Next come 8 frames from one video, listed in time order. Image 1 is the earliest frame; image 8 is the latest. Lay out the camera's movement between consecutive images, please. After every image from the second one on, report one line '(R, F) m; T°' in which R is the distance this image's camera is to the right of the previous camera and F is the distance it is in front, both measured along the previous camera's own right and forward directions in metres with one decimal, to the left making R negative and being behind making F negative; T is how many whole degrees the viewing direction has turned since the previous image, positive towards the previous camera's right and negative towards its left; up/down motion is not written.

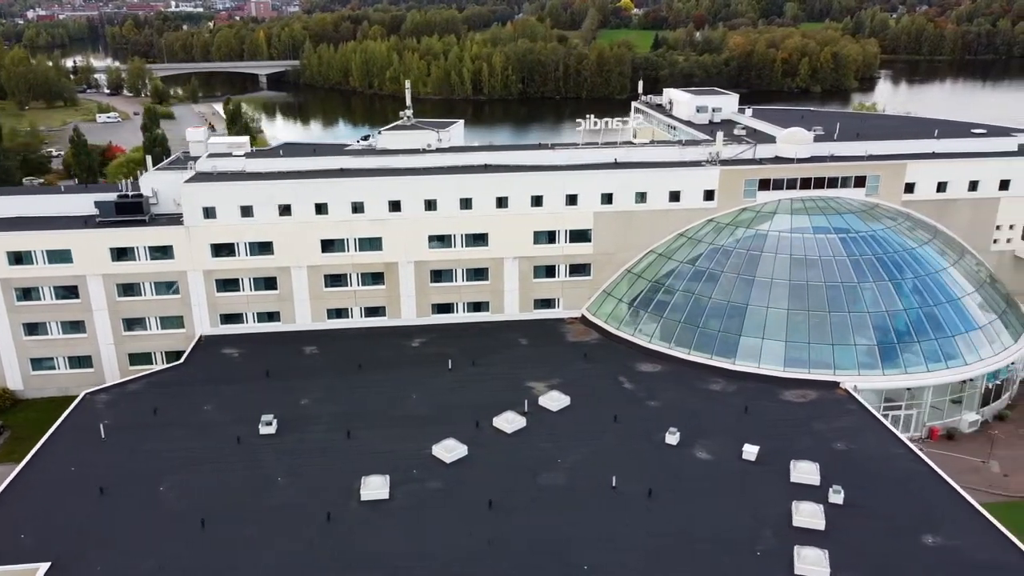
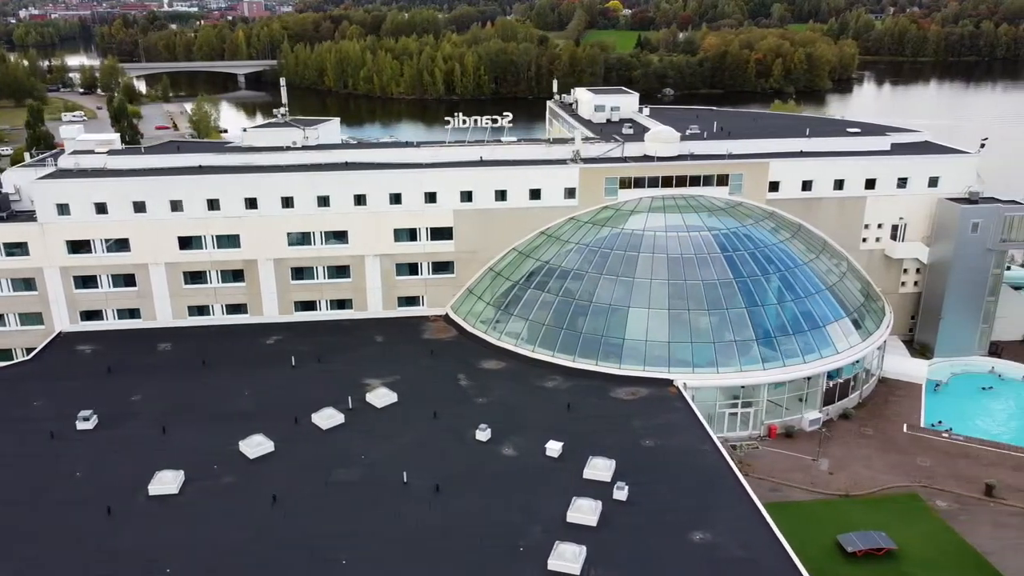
(+6.6, -0.1) m; 0°
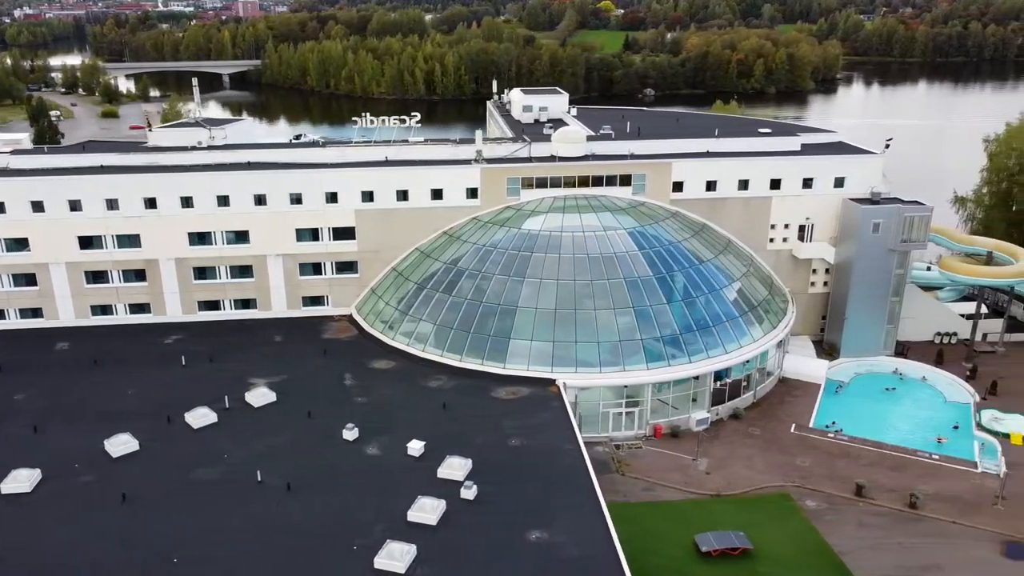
(+4.7, -0.1) m; 0°
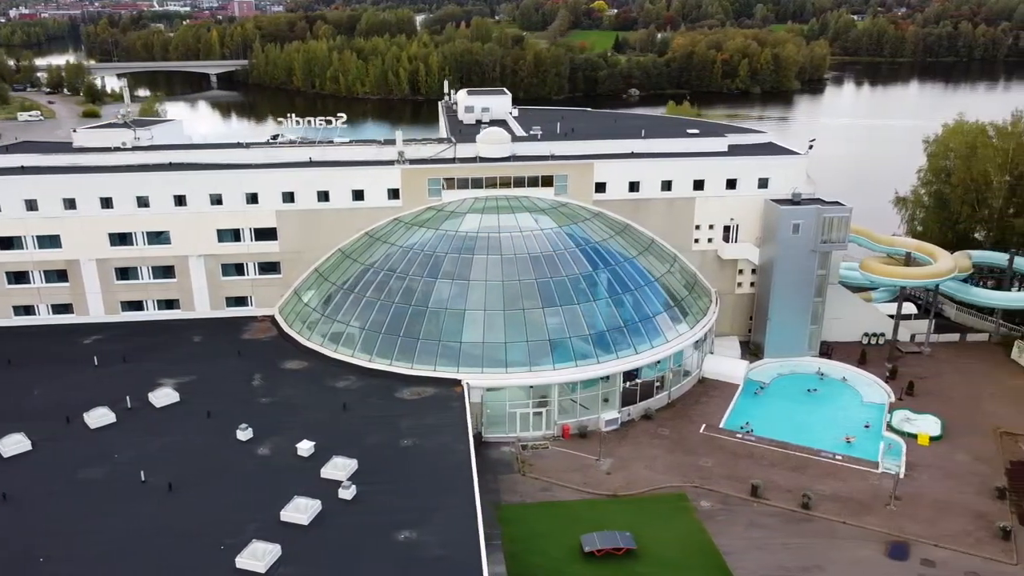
(+3.8, -0.1) m; 0°
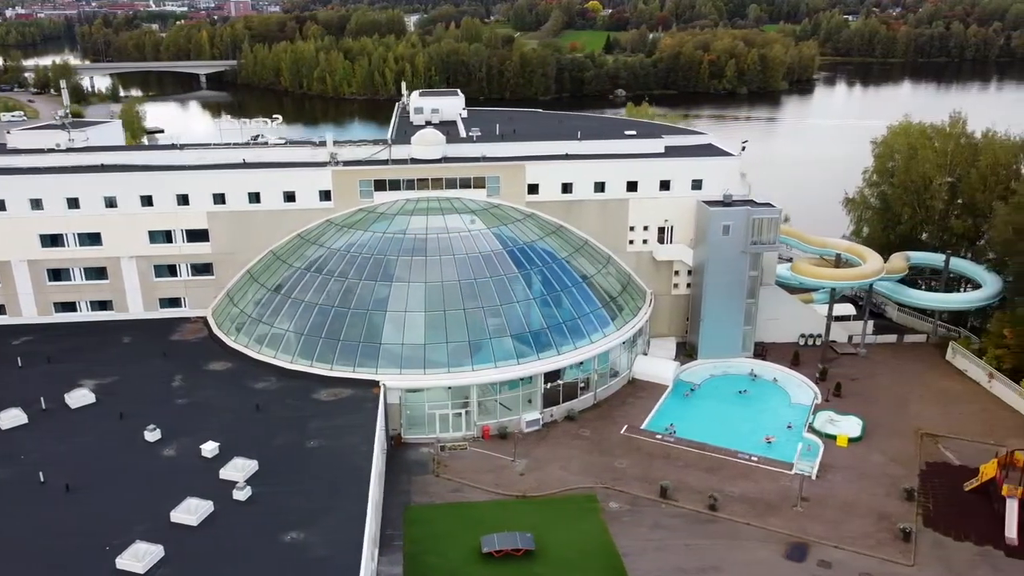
(+3.3, -0.1) m; 0°
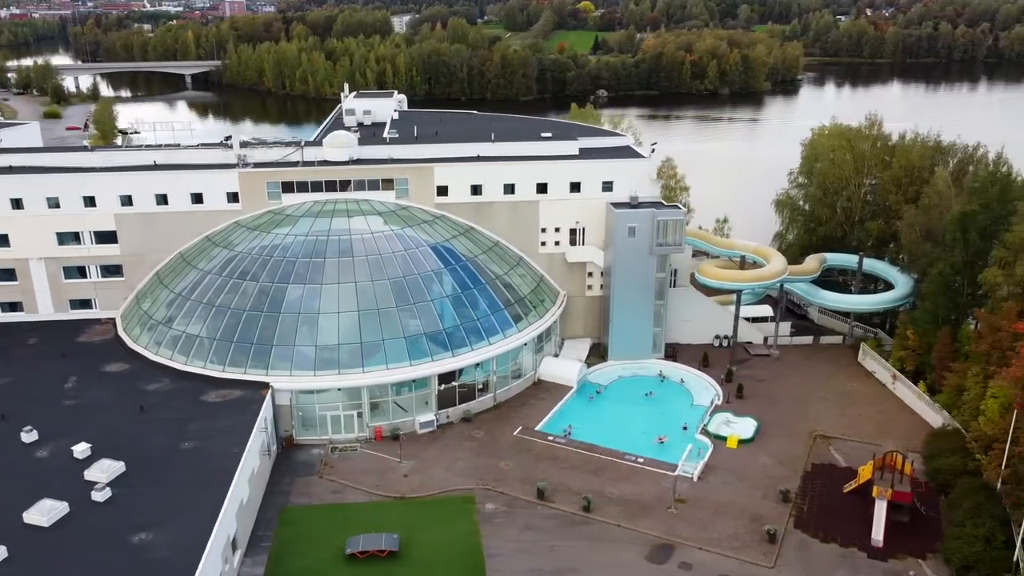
(+4.5, -0.1) m; 0°
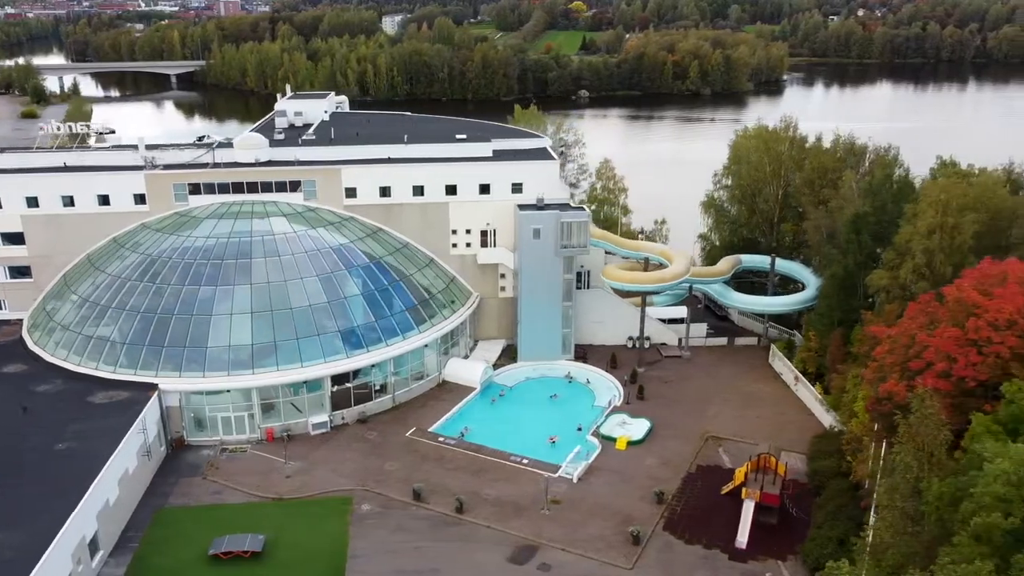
(+4.5, -0.1) m; 0°
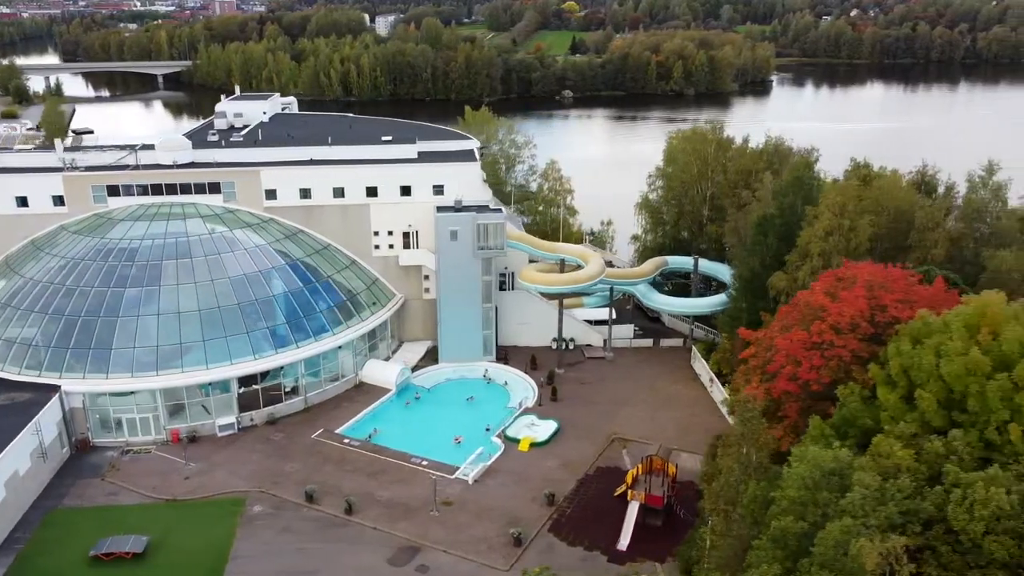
(+4.0, -0.1) m; 0°
